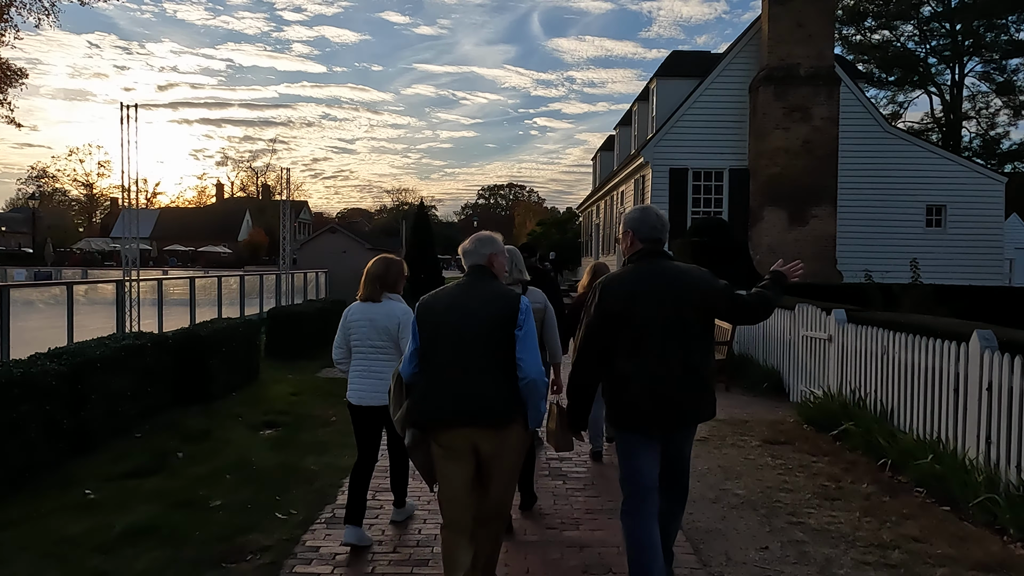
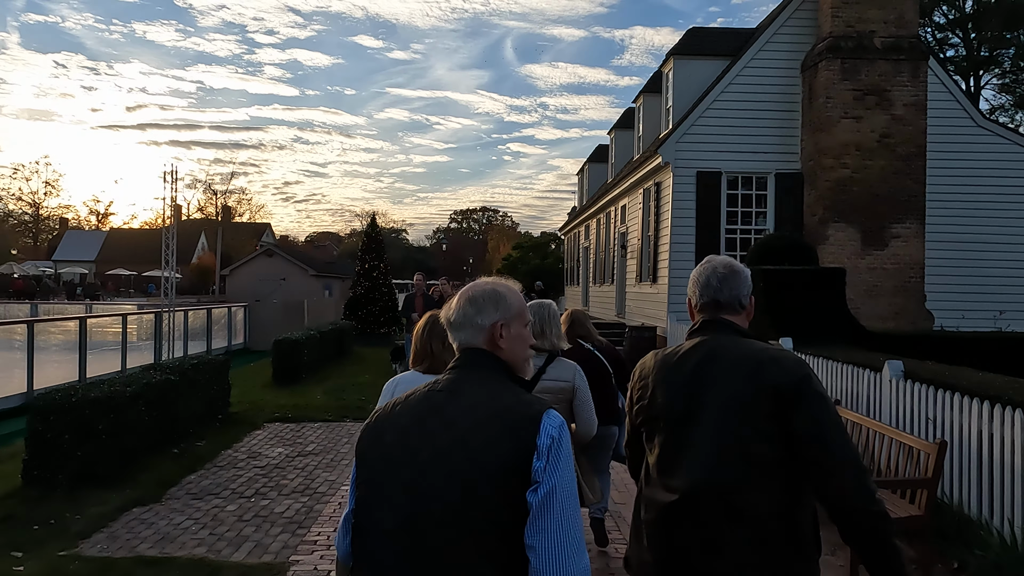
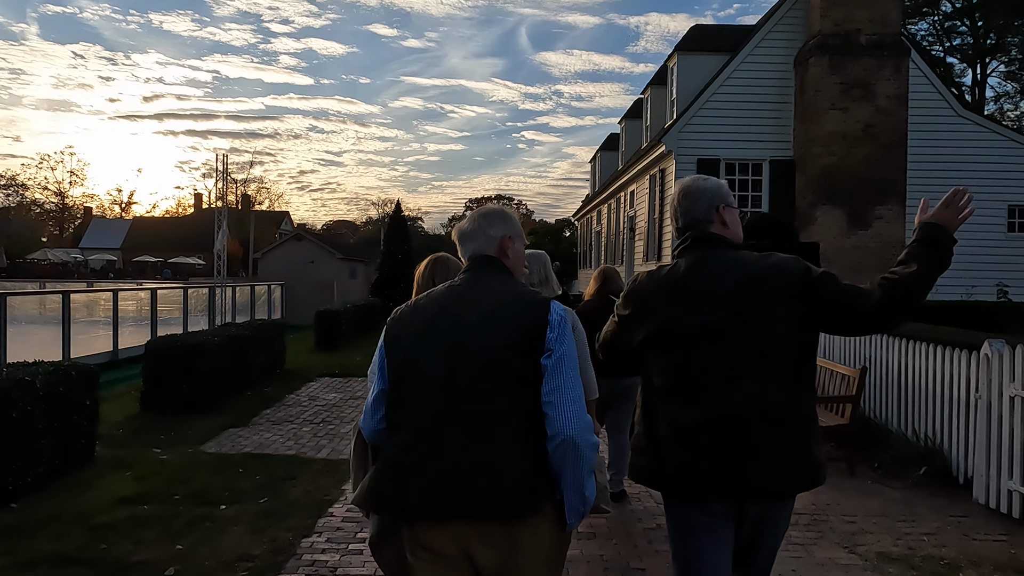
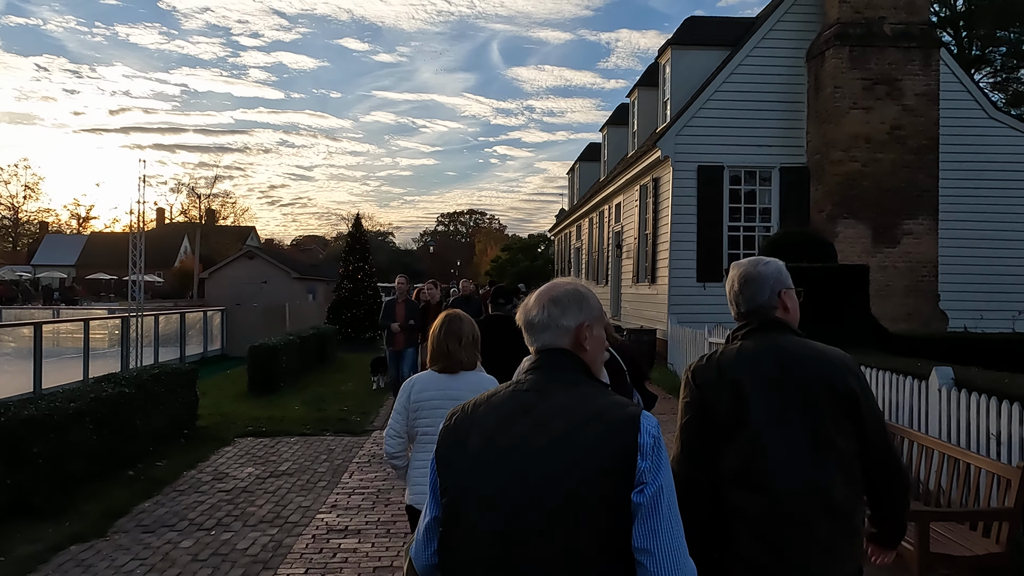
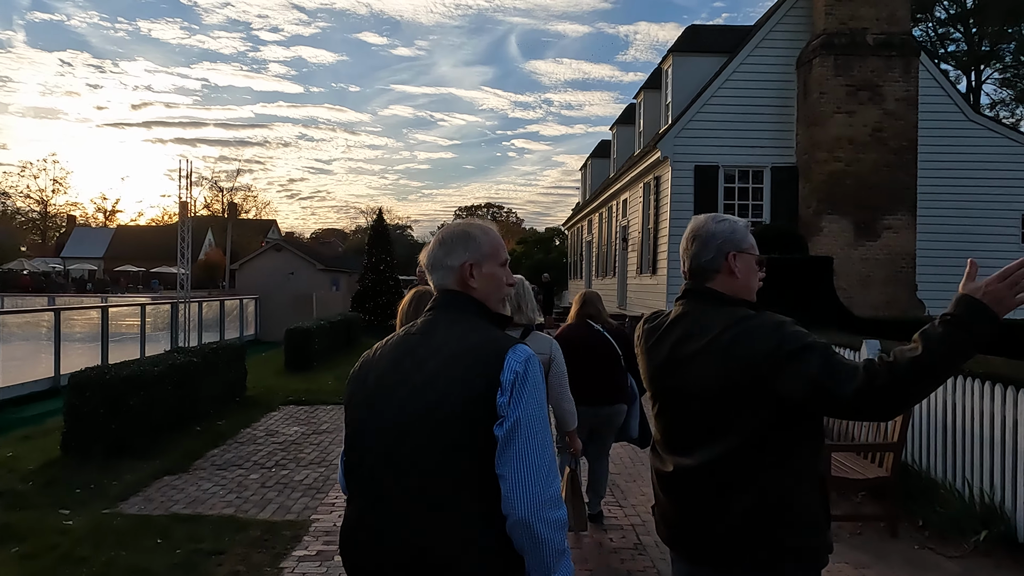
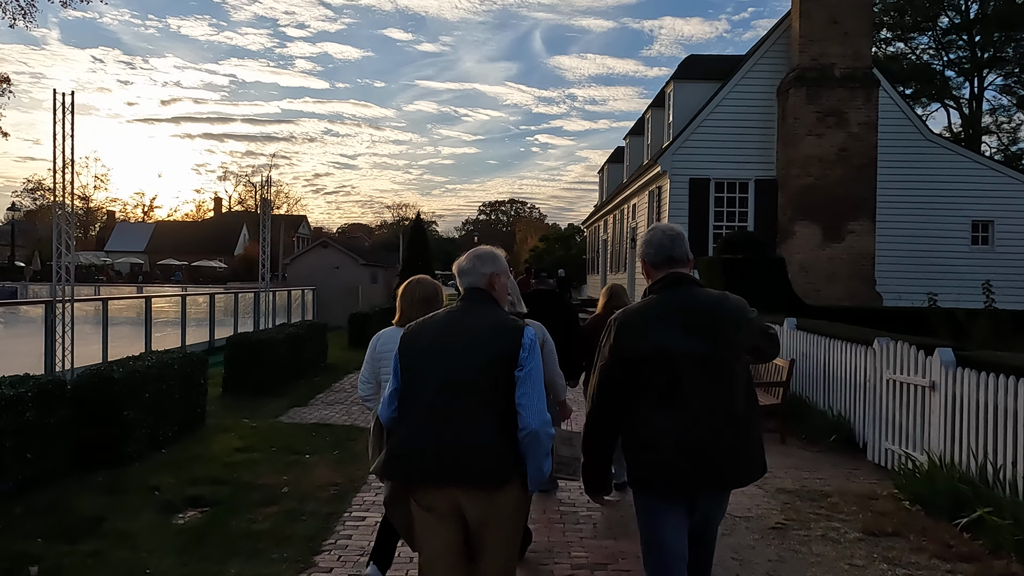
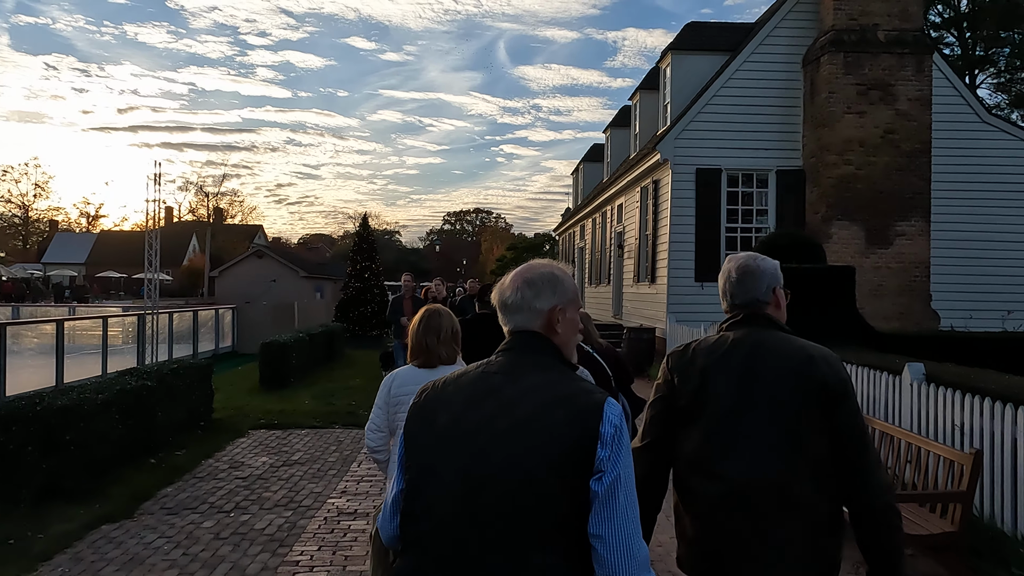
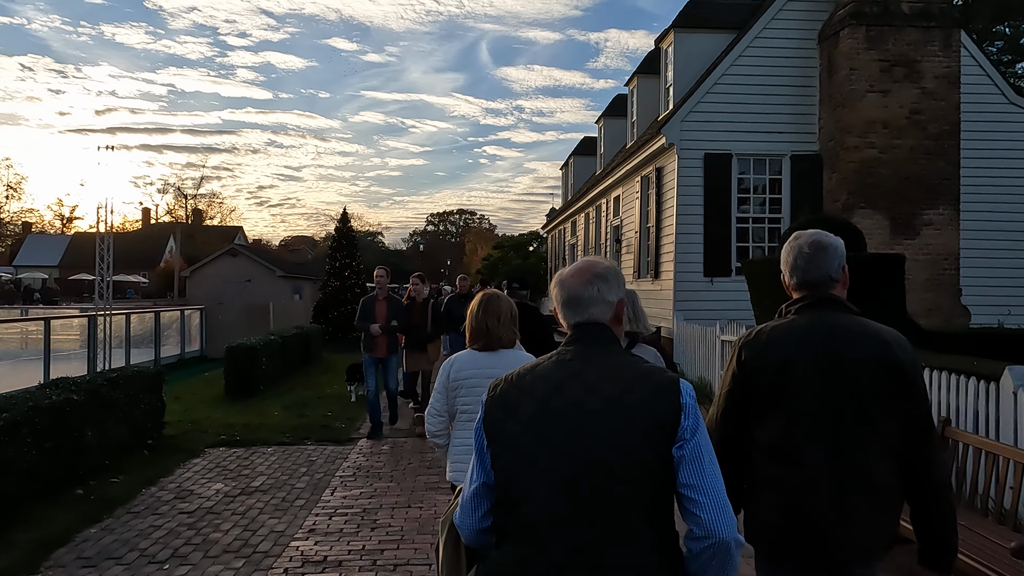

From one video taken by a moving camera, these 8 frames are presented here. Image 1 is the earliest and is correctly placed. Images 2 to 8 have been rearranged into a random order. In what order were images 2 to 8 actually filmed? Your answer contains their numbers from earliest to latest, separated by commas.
6, 3, 5, 2, 7, 4, 8
